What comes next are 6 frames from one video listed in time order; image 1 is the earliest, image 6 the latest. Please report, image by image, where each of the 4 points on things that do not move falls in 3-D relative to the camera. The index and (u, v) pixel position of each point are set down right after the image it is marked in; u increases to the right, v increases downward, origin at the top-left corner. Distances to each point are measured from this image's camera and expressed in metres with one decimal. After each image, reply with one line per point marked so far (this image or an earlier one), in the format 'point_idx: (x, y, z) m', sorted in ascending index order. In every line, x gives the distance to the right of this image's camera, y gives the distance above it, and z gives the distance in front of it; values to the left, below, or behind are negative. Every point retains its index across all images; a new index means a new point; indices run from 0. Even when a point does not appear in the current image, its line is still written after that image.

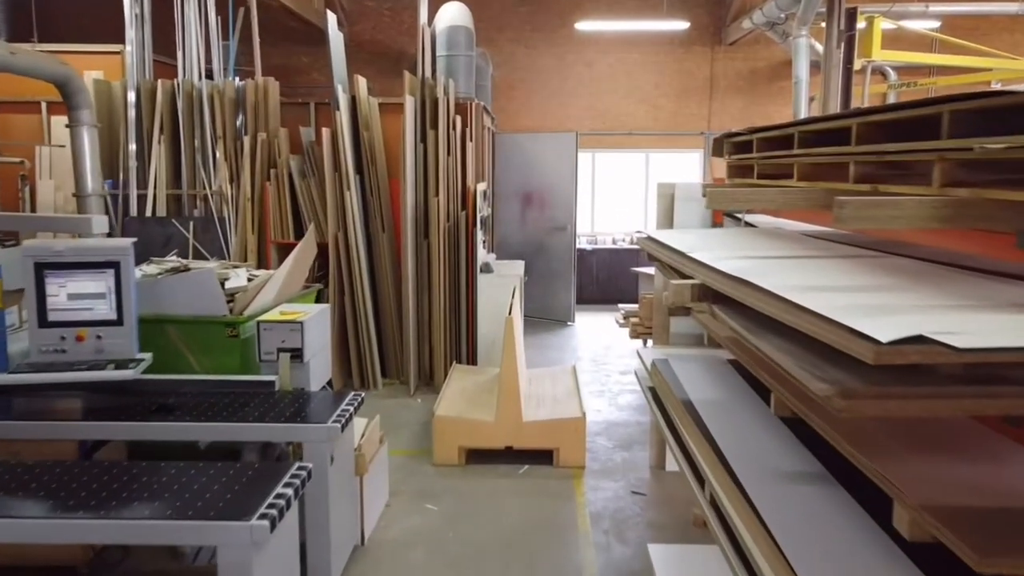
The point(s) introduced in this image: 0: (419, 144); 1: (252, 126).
0: (-0.6, +1.0, +5.5) m
1: (-1.9, +1.1, +5.7) m
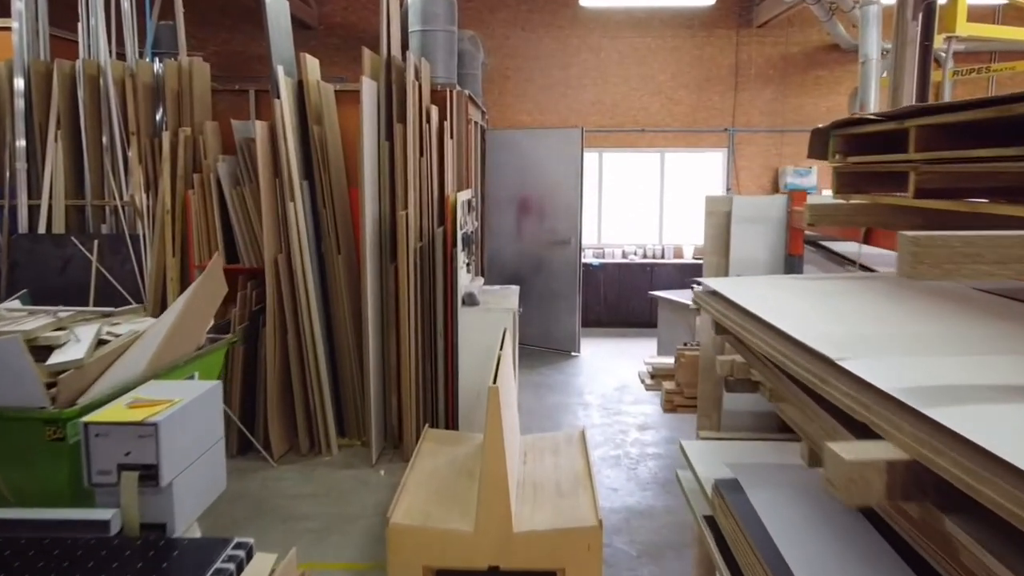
0: (-0.7, +0.8, +4.3) m
1: (-1.9, +0.9, +4.5) m
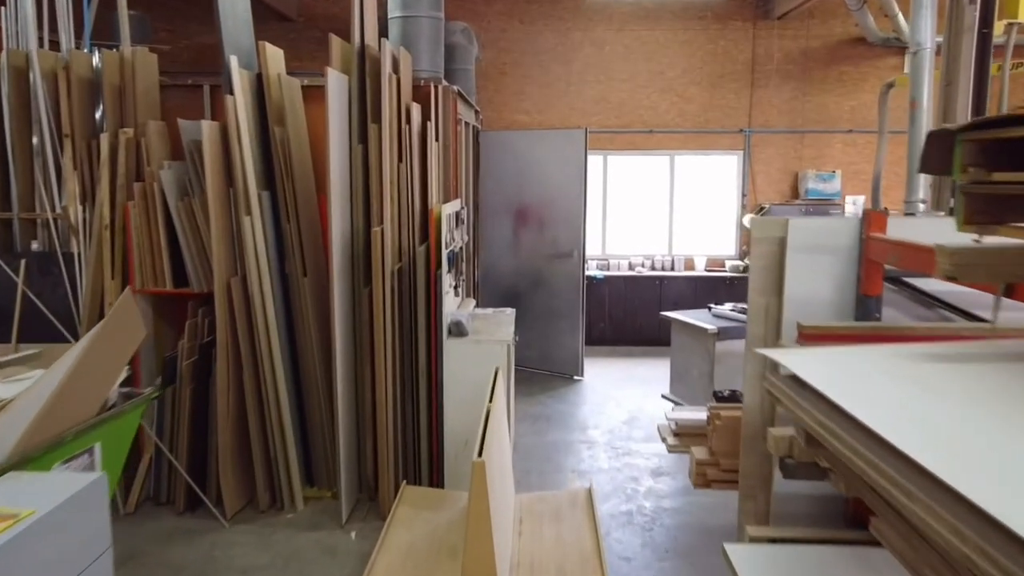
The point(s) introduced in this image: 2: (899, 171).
0: (-0.7, +0.7, +3.7) m
1: (-1.9, +0.8, +3.9) m
2: (+3.5, +1.1, +7.3) m
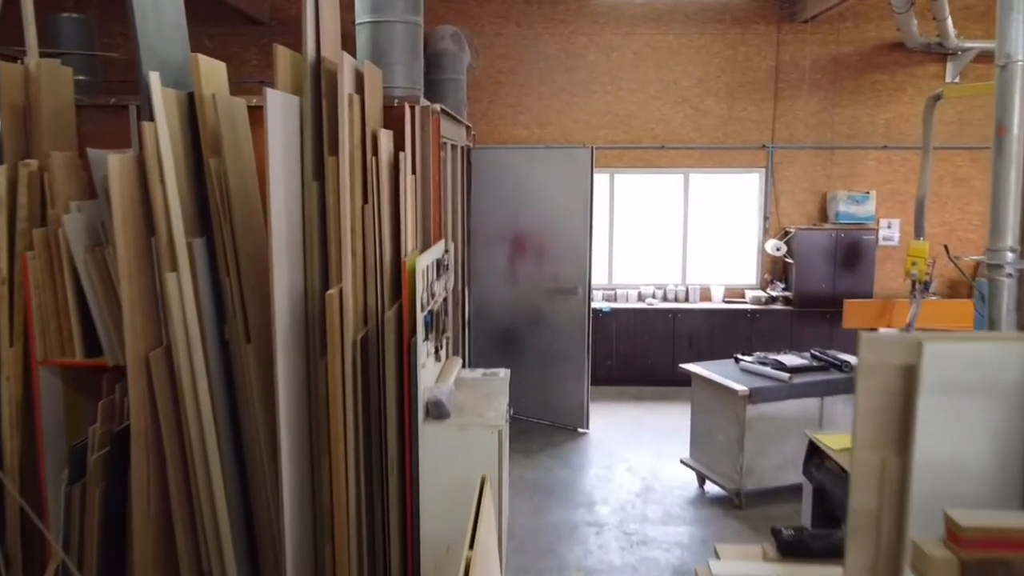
0: (-0.7, +0.4, +2.9) m
1: (-2.0, +0.5, +3.2) m
2: (+3.5, +0.8, +6.5) m
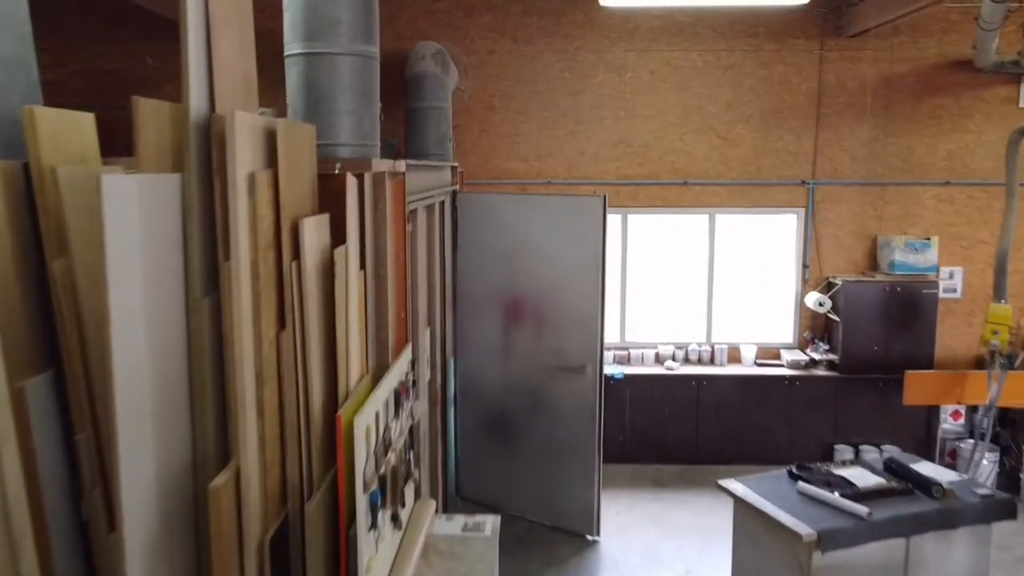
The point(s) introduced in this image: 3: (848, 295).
0: (-0.8, 0.0, +1.9) m
1: (-2.0, +0.1, +2.2) m
2: (+3.4, +0.4, +5.6) m
3: (+2.2, 0.0, +5.4) m
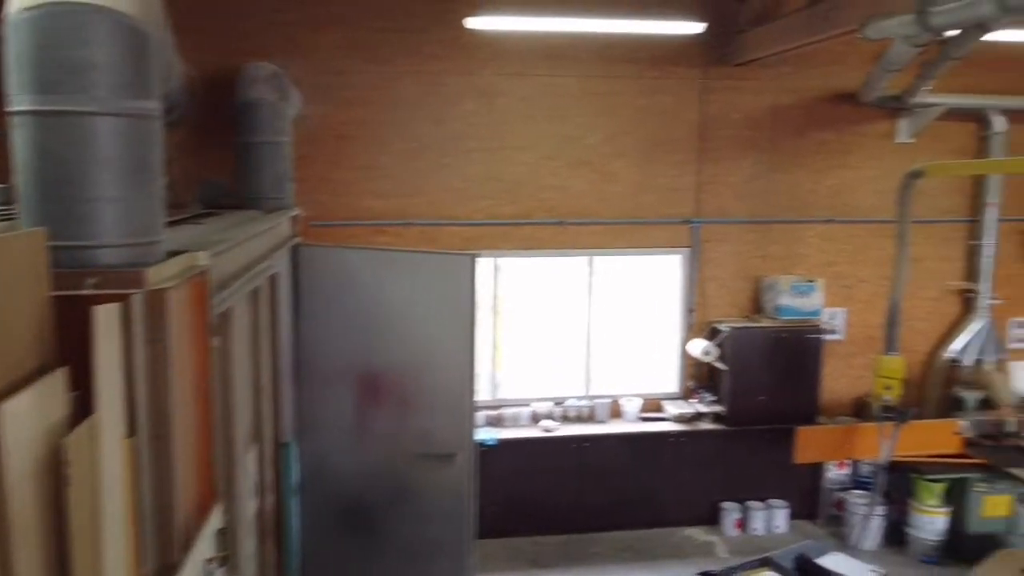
0: (-1.0, -0.4, +1.1) m
1: (-2.3, -0.2, +1.2) m
2: (+2.5, +0.1, +5.4) m
3: (+1.4, -0.3, +5.0) m
